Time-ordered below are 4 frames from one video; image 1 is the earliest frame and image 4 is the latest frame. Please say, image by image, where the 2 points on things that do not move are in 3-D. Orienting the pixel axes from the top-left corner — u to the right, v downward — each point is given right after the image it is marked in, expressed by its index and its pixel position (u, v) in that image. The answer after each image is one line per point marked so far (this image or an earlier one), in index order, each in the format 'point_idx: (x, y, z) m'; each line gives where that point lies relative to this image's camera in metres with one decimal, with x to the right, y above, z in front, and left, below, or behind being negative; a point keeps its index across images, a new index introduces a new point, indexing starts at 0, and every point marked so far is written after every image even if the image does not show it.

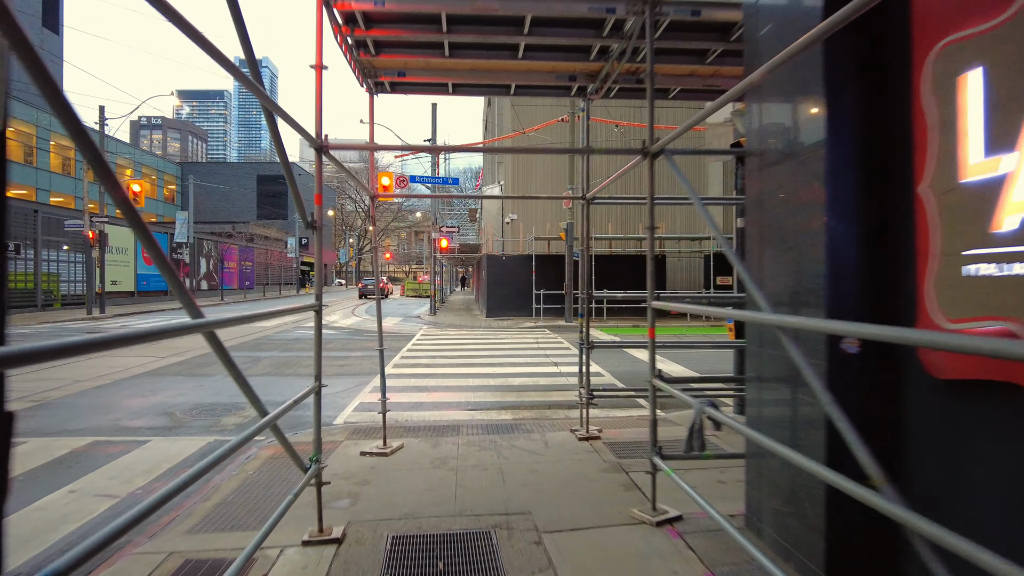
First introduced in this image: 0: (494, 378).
0: (-0.2, -1.3, +9.4) m
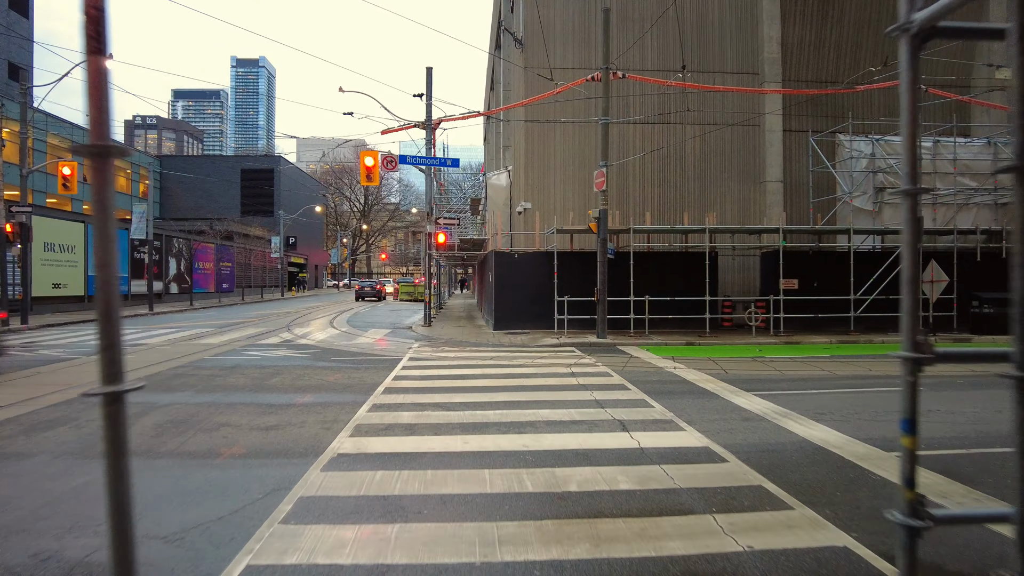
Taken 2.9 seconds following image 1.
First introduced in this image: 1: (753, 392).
0: (+0.2, -1.5, +5.2) m
1: (+3.2, -1.4, +8.6) m
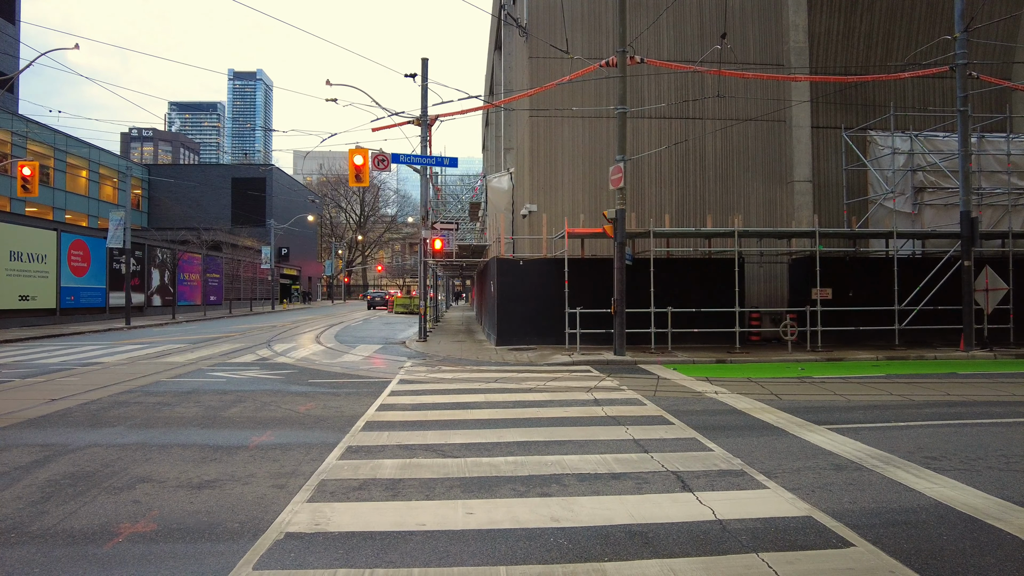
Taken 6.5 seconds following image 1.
0: (+0.3, -1.5, +3.5) m
1: (+3.4, -1.5, +6.9) m
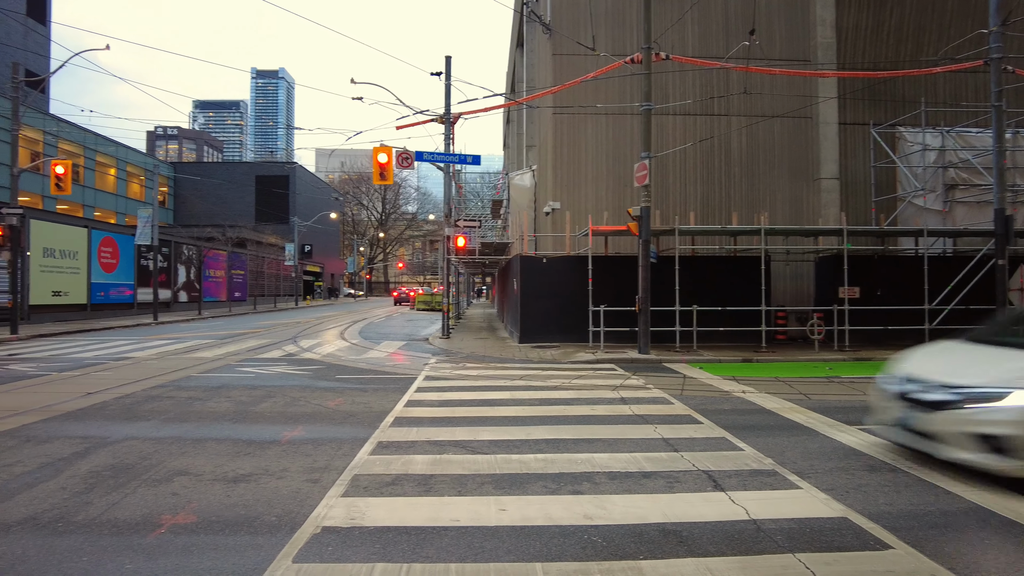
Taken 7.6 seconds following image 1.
0: (+0.5, -1.5, +3.5) m
1: (+3.6, -1.5, +6.8) m
